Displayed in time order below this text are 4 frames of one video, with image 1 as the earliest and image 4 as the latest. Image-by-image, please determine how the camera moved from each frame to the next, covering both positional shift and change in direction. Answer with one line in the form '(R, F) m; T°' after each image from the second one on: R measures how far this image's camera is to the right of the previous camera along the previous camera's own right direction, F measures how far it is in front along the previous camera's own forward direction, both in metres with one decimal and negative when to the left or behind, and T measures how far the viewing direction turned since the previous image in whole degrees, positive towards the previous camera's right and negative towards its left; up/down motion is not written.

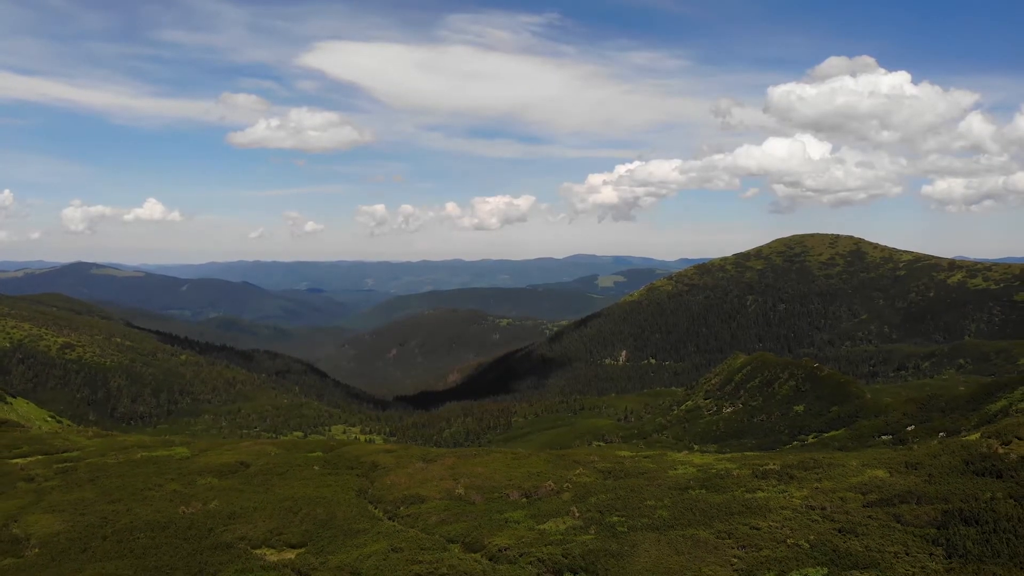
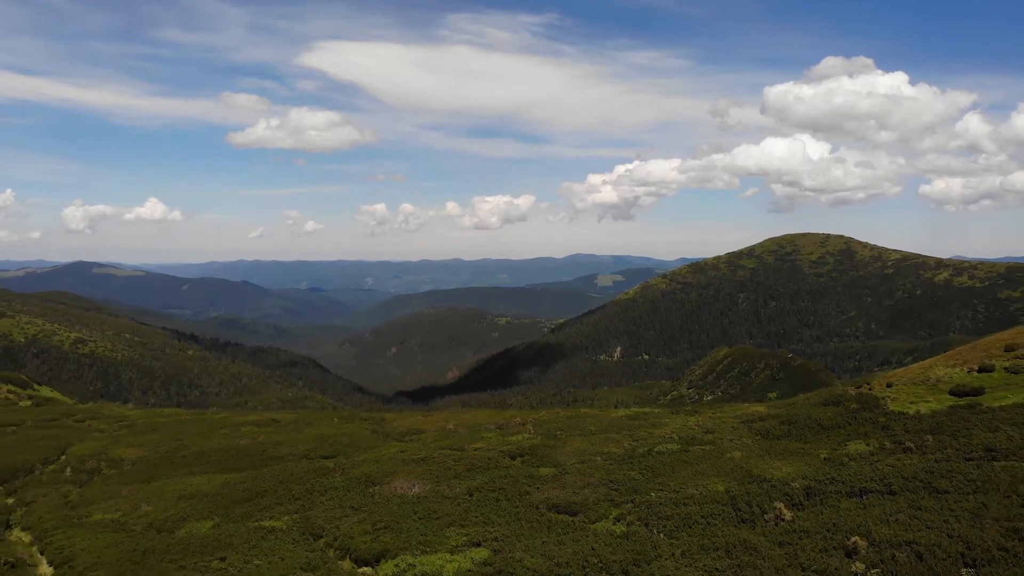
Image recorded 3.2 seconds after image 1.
(+3.9, -20.8) m; 0°
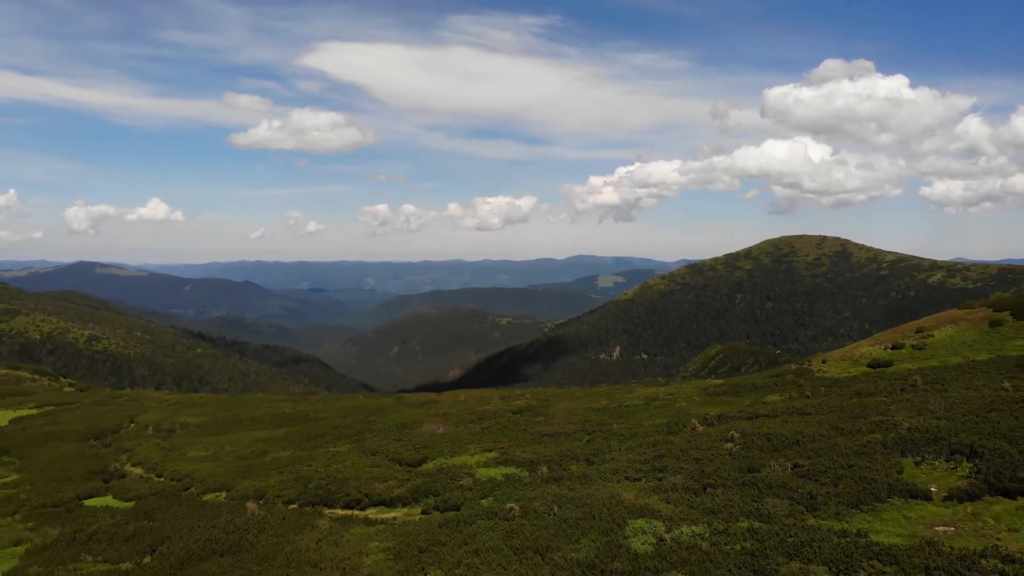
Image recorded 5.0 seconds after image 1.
(-0.1, -16.7) m; 0°
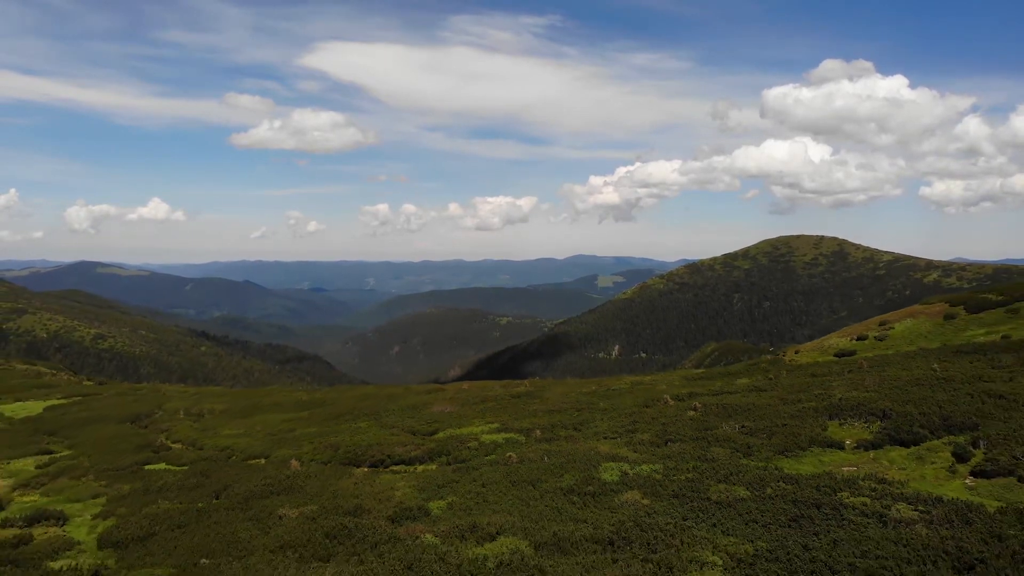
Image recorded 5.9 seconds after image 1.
(+0.1, -8.9) m; 0°
